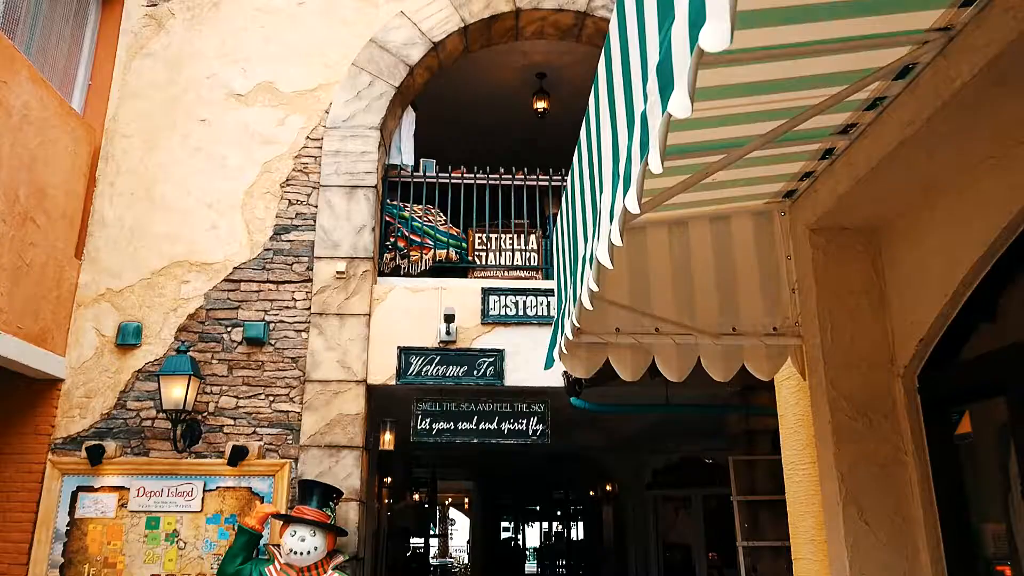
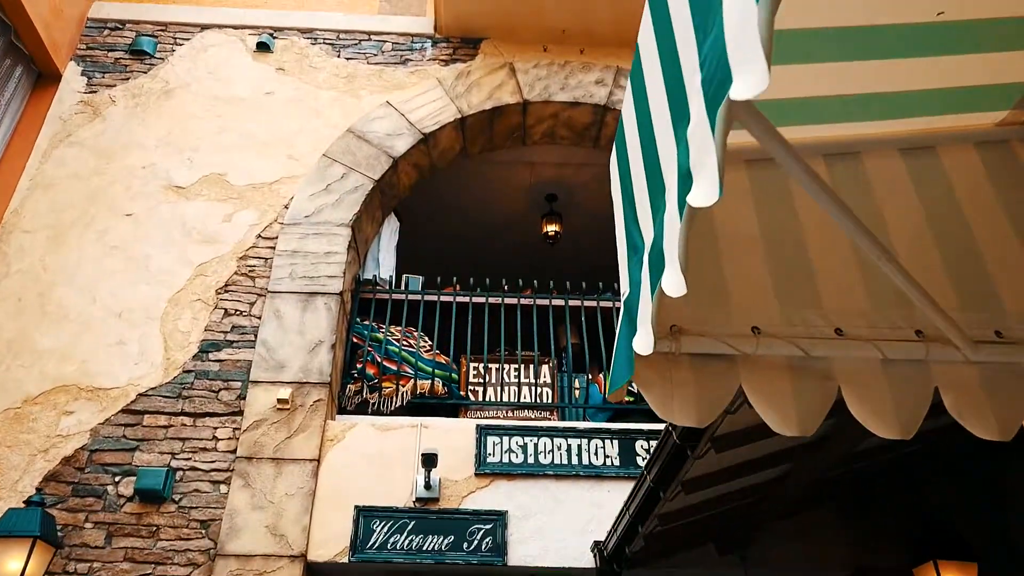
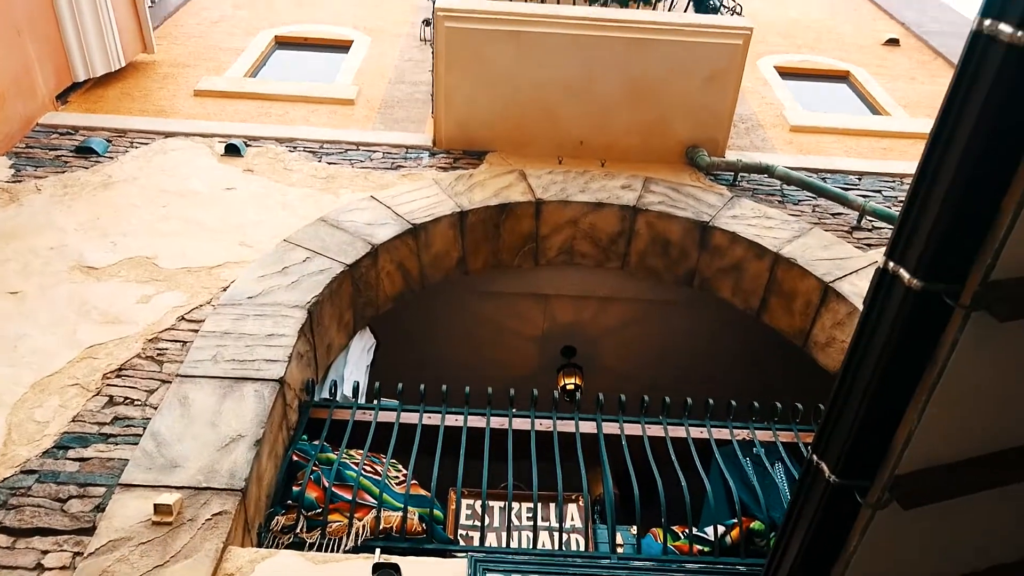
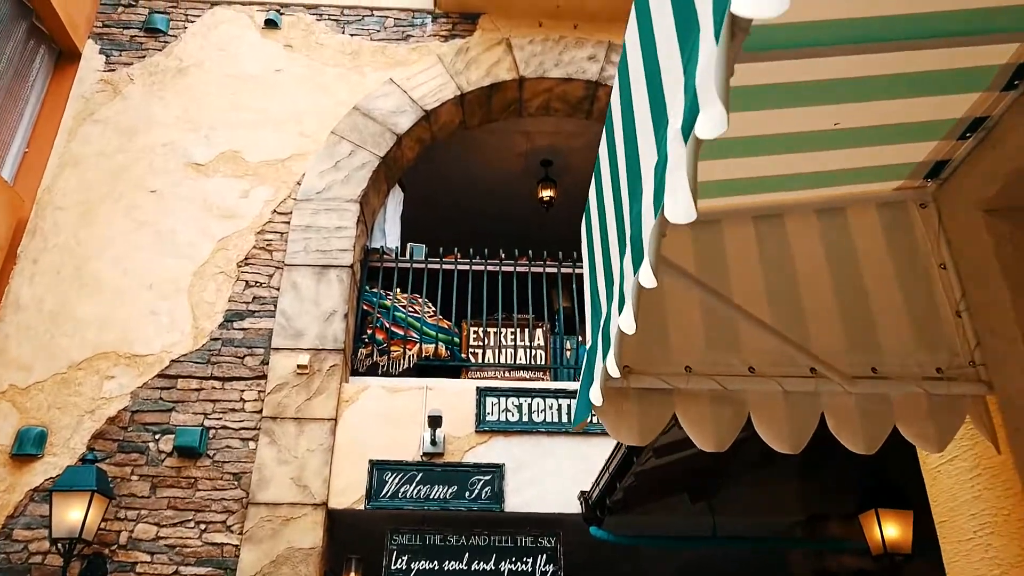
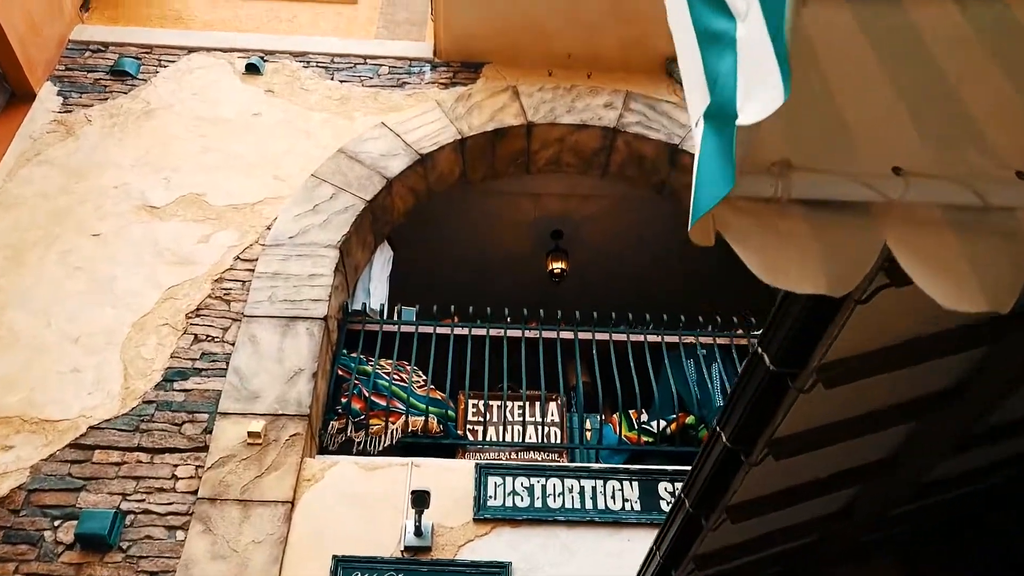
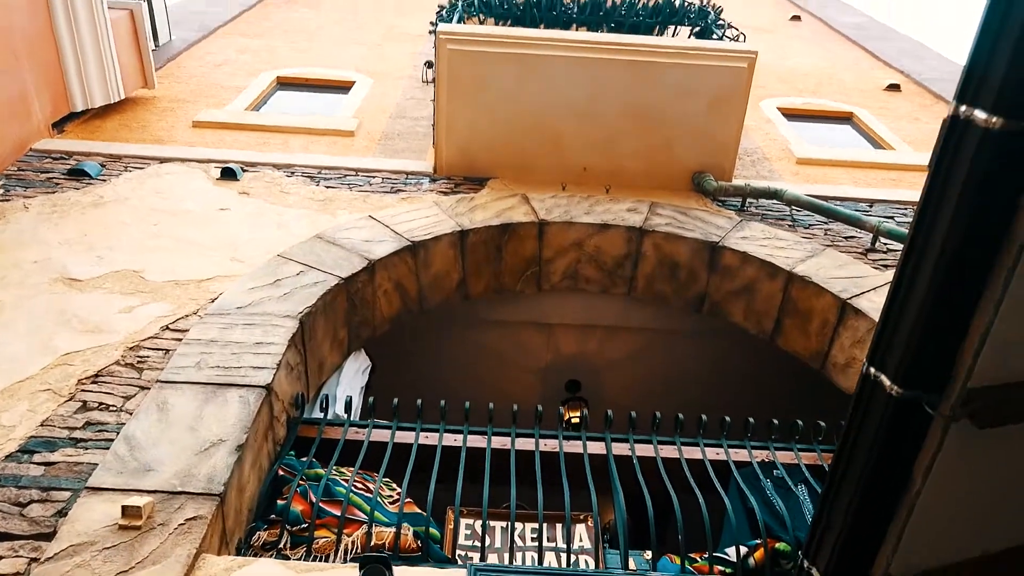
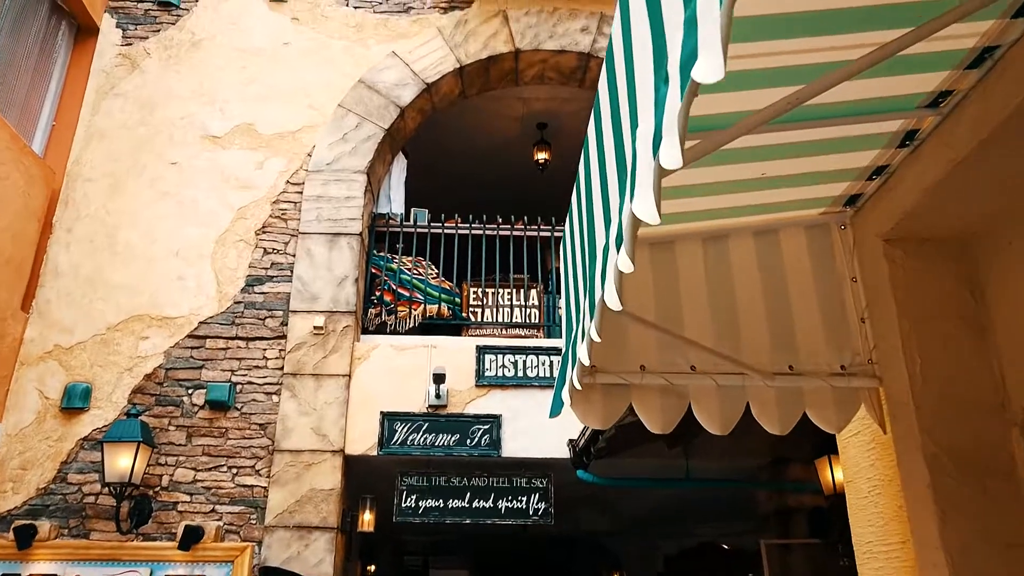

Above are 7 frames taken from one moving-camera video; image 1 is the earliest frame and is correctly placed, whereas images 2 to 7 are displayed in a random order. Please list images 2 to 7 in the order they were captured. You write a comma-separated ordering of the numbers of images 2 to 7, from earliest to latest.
7, 4, 2, 5, 3, 6
